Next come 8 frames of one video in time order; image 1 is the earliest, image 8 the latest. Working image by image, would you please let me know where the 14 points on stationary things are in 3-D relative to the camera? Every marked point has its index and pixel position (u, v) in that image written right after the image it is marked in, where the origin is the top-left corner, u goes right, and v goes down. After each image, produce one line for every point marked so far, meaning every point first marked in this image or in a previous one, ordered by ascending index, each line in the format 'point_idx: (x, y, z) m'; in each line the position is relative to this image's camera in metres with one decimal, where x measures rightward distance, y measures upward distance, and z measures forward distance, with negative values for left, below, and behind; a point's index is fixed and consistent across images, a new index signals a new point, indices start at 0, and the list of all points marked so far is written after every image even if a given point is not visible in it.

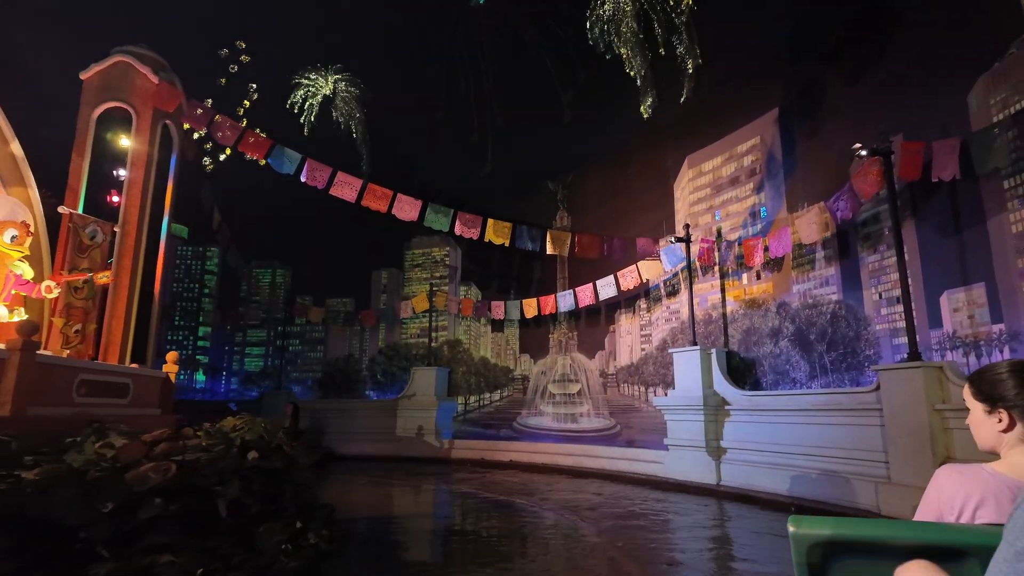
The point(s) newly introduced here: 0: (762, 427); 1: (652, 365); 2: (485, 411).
0: (+3.3, -1.9, +8.1) m
1: (+2.6, -1.4, +11.2) m
2: (-0.6, -2.7, +13.0) m
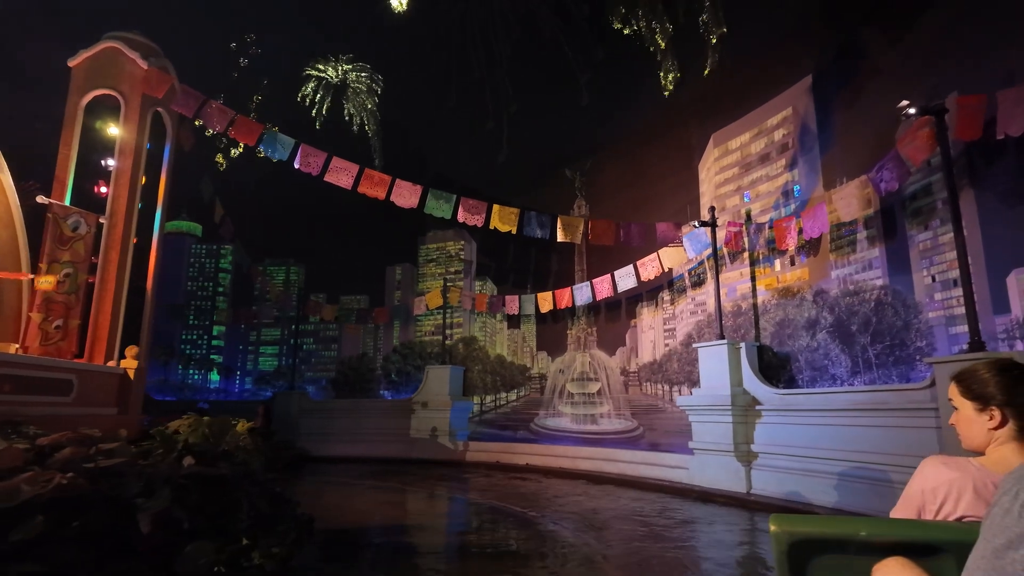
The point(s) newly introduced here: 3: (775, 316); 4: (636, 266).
0: (+3.4, -1.7, +7.3) m
1: (+2.8, -1.3, +10.4) m
2: (-0.2, -2.5, +12.3) m
3: (+4.6, -0.4, +11.1) m
4: (+2.0, +0.4, +9.8) m
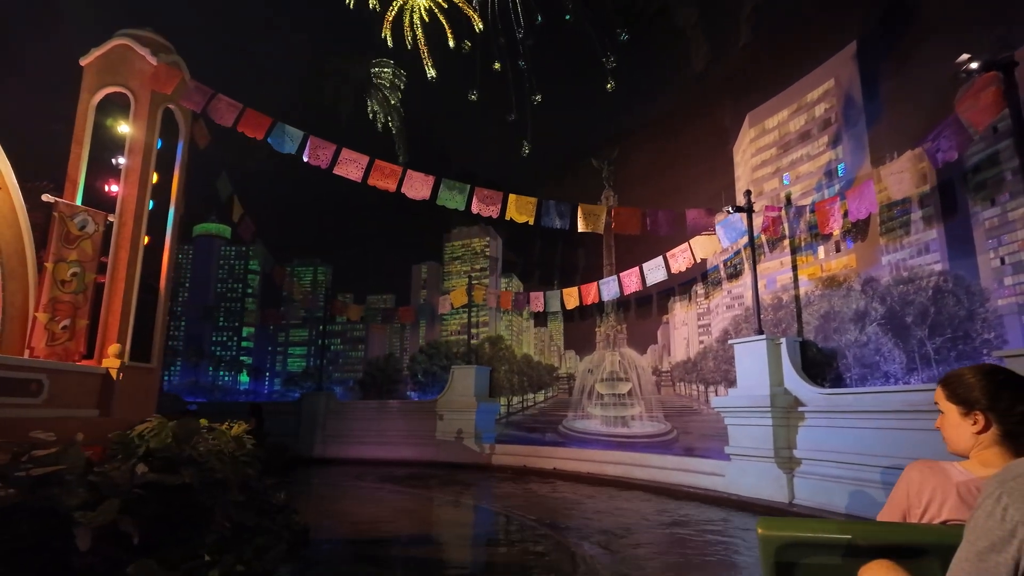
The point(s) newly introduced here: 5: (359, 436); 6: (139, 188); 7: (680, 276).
0: (+3.6, -1.6, +6.5) m
1: (+3.2, -1.2, +9.7) m
2: (+0.3, -2.5, +11.8) m
3: (+5.0, -0.2, +10.3) m
4: (+2.3, +0.5, +9.1) m
5: (-3.4, -3.3, +13.3) m
6: (-4.8, +1.3, +7.9) m
7: (+3.0, +0.2, +10.7) m
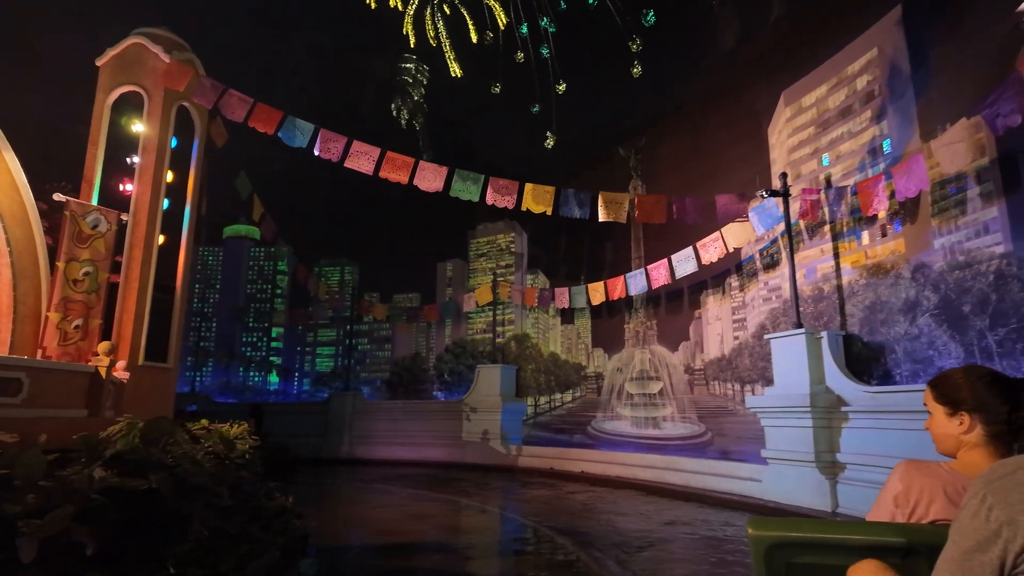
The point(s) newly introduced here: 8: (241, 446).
0: (+3.7, -1.4, +5.9) m
1: (+3.6, -1.0, +9.1) m
2: (+0.8, -2.4, +11.4) m
3: (+5.4, -0.1, +9.6) m
4: (+2.6, +0.6, +8.6) m
5: (-2.7, -3.2, +13.1) m
6: (-4.6, +1.3, +7.8) m
7: (+3.4, +0.3, +10.1) m
8: (-2.2, -1.3, +4.9) m
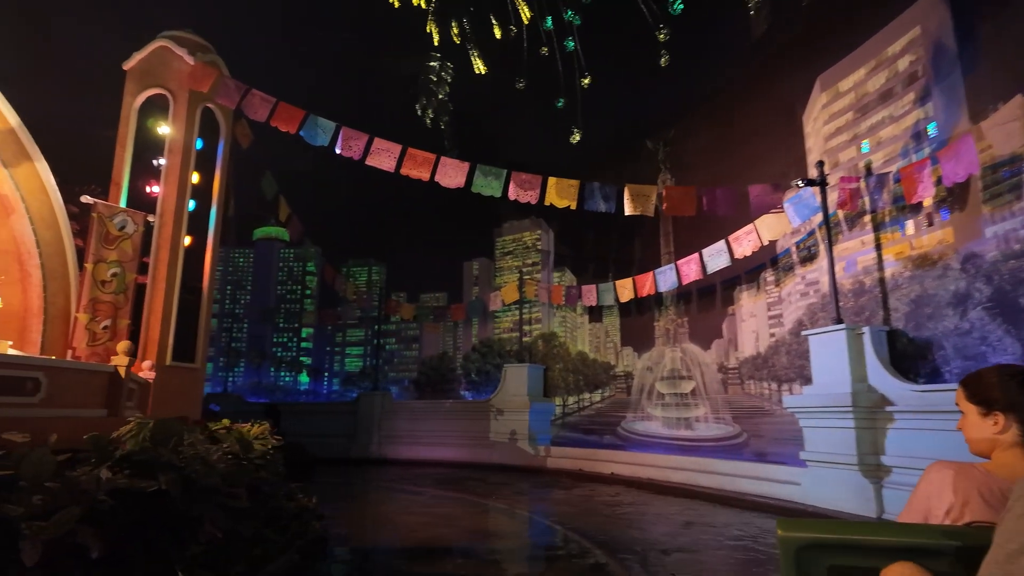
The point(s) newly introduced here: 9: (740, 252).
0: (+3.9, -1.4, +5.5) m
1: (+3.9, -1.0, +8.7) m
2: (+1.4, -2.3, +11.2) m
3: (+5.8, 0.0, +9.1) m
4: (+3.0, +0.6, +8.3) m
5: (-2.1, -3.2, +13.1) m
6: (-4.3, +1.3, +7.9) m
7: (+3.8, +0.4, +9.8) m
8: (-2.0, -1.3, +4.8) m
9: (+3.0, +0.5, +8.0) m
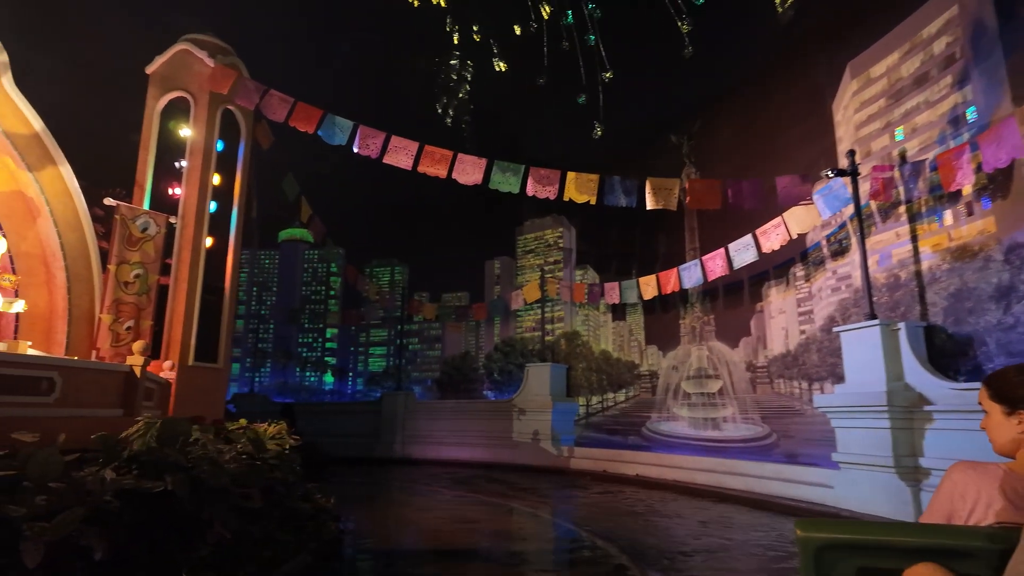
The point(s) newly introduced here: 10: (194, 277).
0: (+4.1, -1.3, +5.2) m
1: (+4.2, -0.9, +8.4) m
2: (+1.8, -2.3, +11.0) m
3: (+6.1, +0.1, +8.7) m
4: (+3.2, +0.7, +8.0) m
5: (-1.6, -3.2, +13.0) m
6: (-4.1, +1.3, +7.9) m
7: (+4.1, +0.5, +9.5) m
8: (-1.9, -1.2, +4.8) m
9: (+3.3, +0.5, +7.7) m
10: (-4.1, +0.1, +7.7) m
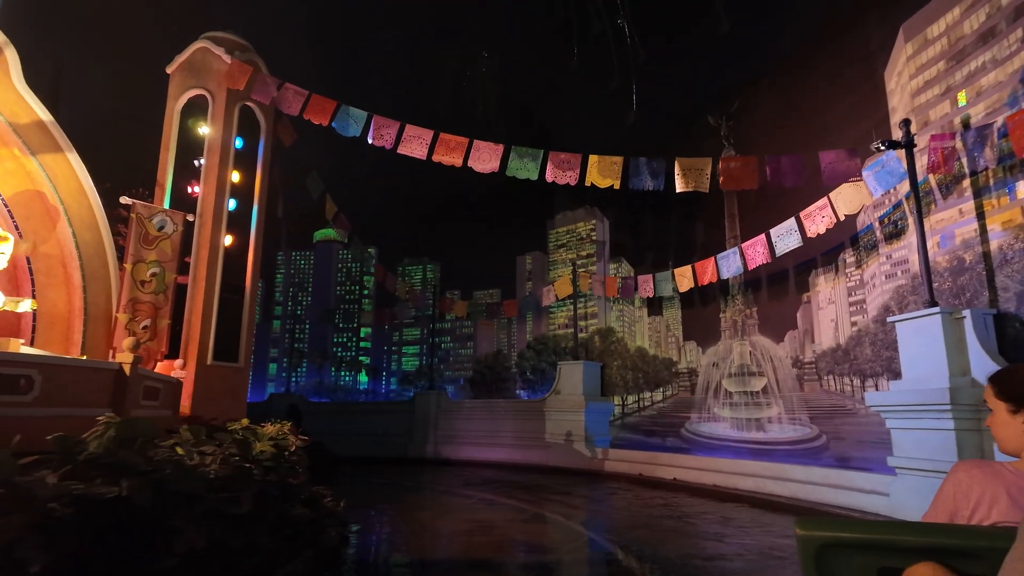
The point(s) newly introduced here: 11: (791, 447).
0: (+4.2, -1.1, +4.5) m
1: (+4.6, -0.7, +7.7) m
2: (+2.3, -2.2, +10.4) m
3: (+6.4, +0.3, +7.8) m
4: (+3.5, +0.8, +7.4) m
5: (-0.9, -3.1, +12.7) m
6: (-3.8, +1.3, +7.8) m
7: (+4.5, +0.6, +8.8) m
8: (-1.8, -1.2, +4.5) m
9: (+3.5, +0.7, +7.1) m
10: (-3.8, +0.2, +7.6) m
11: (+3.7, -2.1, +8.1) m
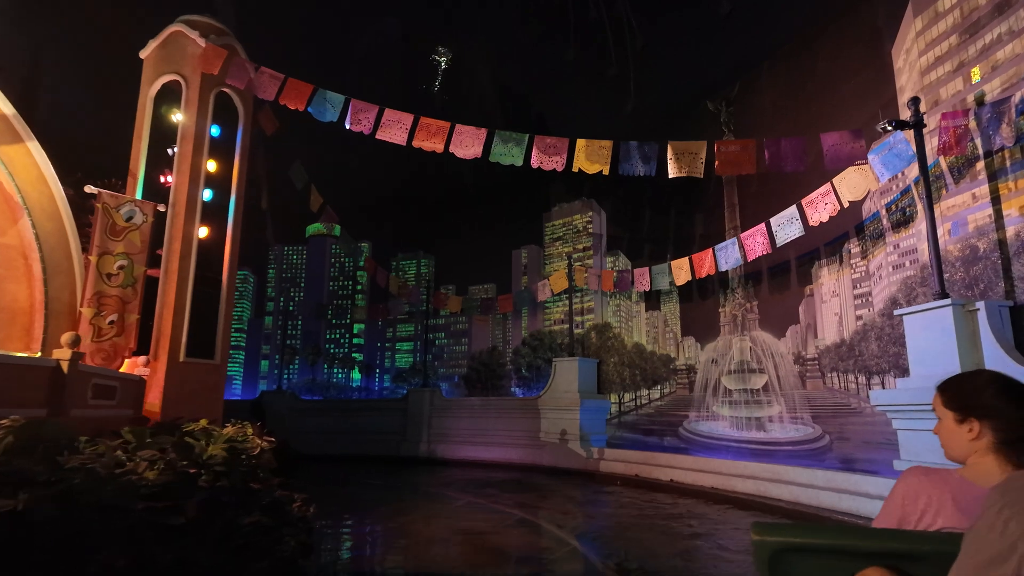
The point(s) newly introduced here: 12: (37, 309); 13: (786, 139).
0: (+4.0, -1.1, +4.1) m
1: (+4.4, -0.7, +7.3) m
2: (+2.2, -2.1, +10.1) m
3: (+6.2, +0.4, +7.4) m
4: (+3.3, +0.9, +7.0) m
5: (-1.0, -3.0, +12.4) m
6: (-4.0, +1.4, +7.5) m
7: (+4.3, +0.7, +8.3) m
8: (-2.0, -1.1, +4.2) m
9: (+3.3, +0.8, +6.7) m
10: (-3.9, +0.2, +7.3) m
11: (+3.5, -2.0, +7.7) m
12: (-5.0, -0.2, +6.4) m
13: (+2.8, +1.5, +6.2) m
